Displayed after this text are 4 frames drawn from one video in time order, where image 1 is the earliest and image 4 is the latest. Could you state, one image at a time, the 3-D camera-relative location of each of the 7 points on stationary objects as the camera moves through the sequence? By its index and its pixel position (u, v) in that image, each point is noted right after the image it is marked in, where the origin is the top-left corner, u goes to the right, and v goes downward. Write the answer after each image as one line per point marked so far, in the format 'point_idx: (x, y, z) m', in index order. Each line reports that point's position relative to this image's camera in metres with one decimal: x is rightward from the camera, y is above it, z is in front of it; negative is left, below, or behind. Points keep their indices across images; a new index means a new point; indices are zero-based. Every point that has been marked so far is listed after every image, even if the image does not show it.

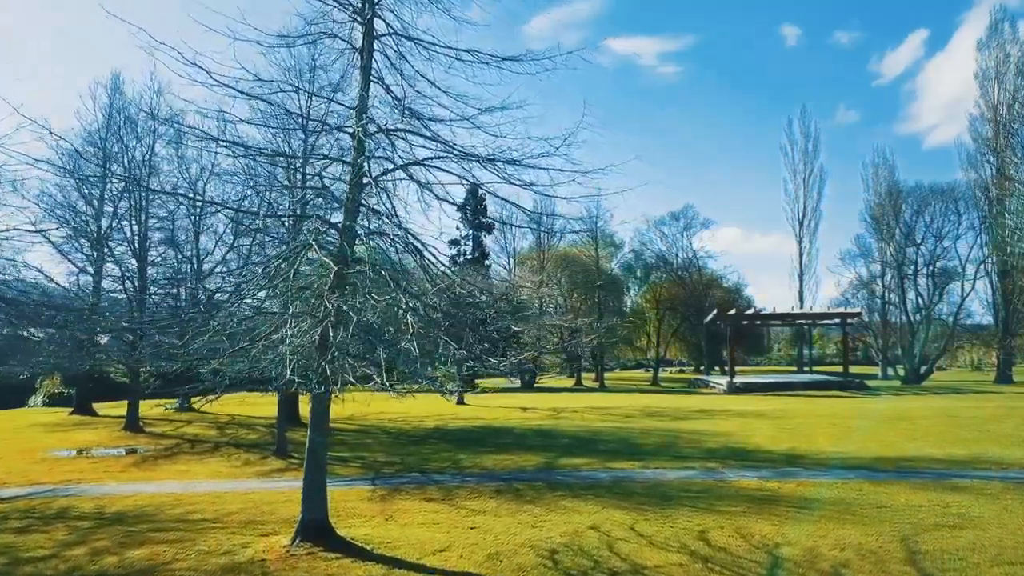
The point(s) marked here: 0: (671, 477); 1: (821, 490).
0: (+2.3, -2.7, +11.2) m
1: (+3.9, -2.5, +9.9) m
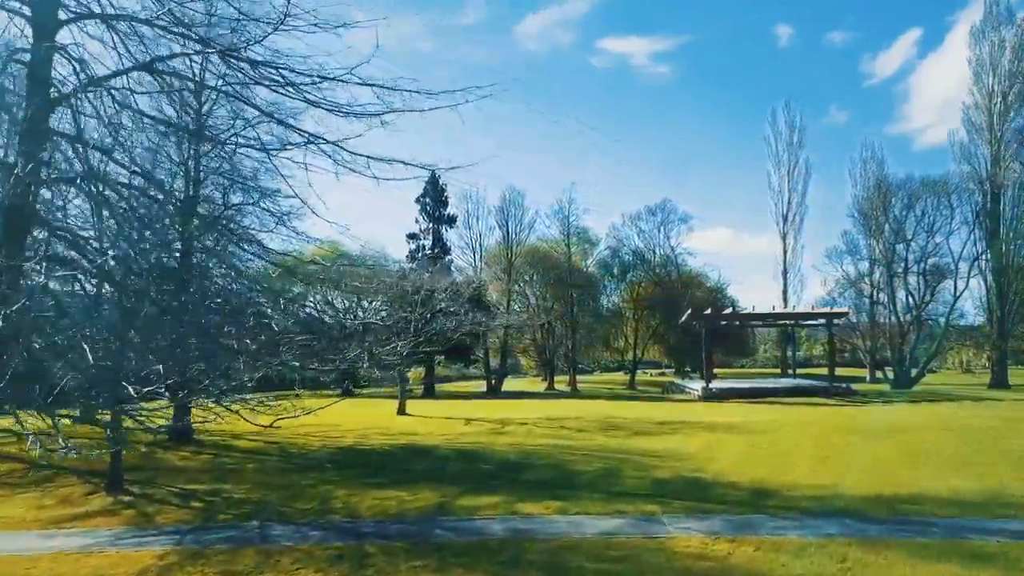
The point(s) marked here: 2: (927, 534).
0: (+0.8, -2.6, +8.3) m
1: (+2.4, -2.4, +6.9) m
2: (+4.1, -2.4, +7.8) m
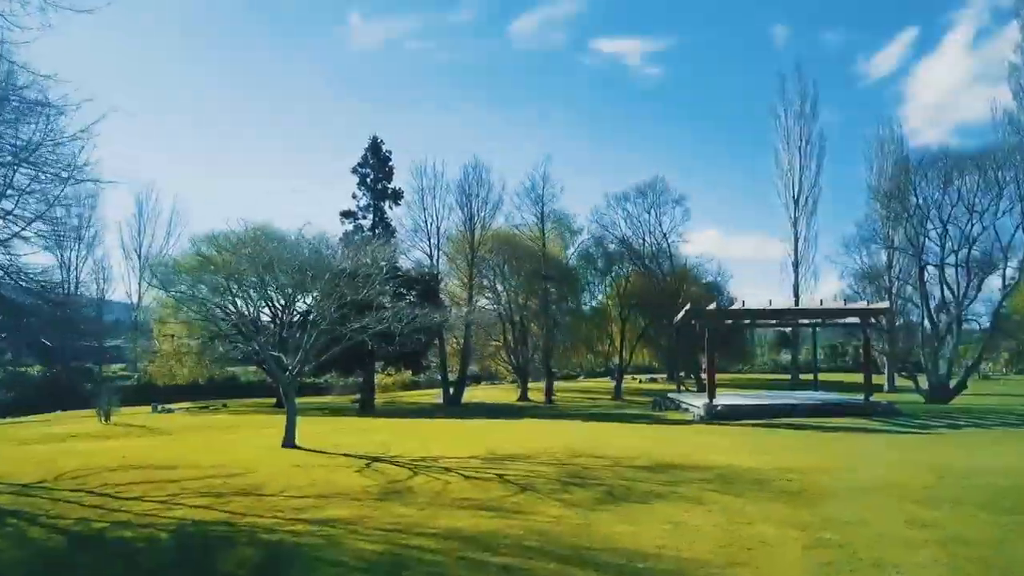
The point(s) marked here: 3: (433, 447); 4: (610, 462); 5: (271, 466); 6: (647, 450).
0: (-0.6, -2.2, +1.0) m
1: (+1.1, -2.0, -0.3) m
2: (+2.8, -2.1, +0.7) m
3: (-1.9, -3.7, +18.5) m
4: (+1.9, -3.5, +15.4) m
5: (-4.7, -3.5, +15.4) m
6: (+3.0, -3.6, +17.3) m
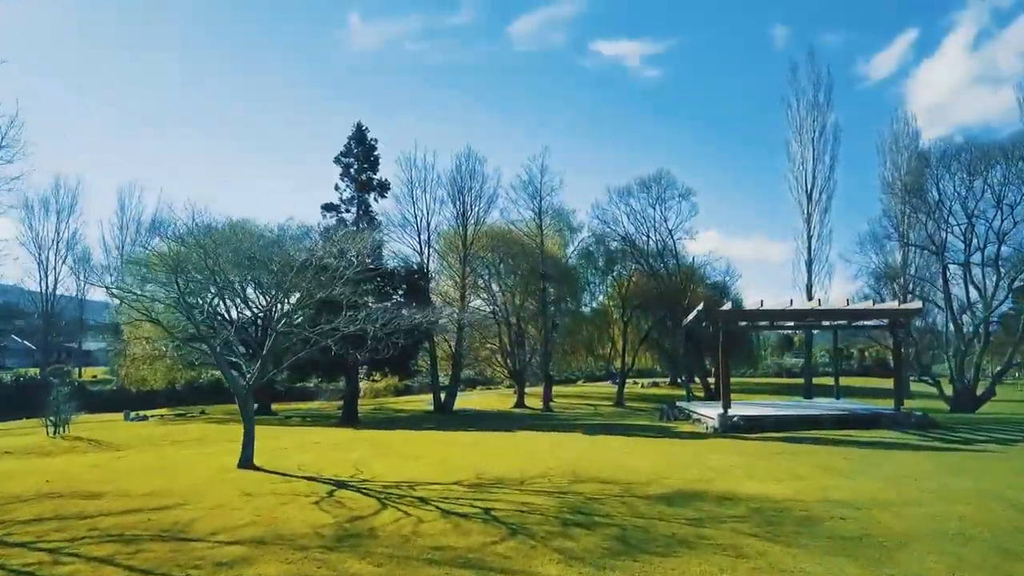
0: (-0.7, -2.1, -1.4) m
1: (+0.9, -1.9, -2.7) m
2: (+2.6, -2.0, -1.8) m
3: (-2.0, -3.7, +16.0) m
4: (+1.8, -3.4, +13.0) m
5: (-4.9, -3.4, +13.0) m
6: (+2.8, -3.6, +14.9) m
